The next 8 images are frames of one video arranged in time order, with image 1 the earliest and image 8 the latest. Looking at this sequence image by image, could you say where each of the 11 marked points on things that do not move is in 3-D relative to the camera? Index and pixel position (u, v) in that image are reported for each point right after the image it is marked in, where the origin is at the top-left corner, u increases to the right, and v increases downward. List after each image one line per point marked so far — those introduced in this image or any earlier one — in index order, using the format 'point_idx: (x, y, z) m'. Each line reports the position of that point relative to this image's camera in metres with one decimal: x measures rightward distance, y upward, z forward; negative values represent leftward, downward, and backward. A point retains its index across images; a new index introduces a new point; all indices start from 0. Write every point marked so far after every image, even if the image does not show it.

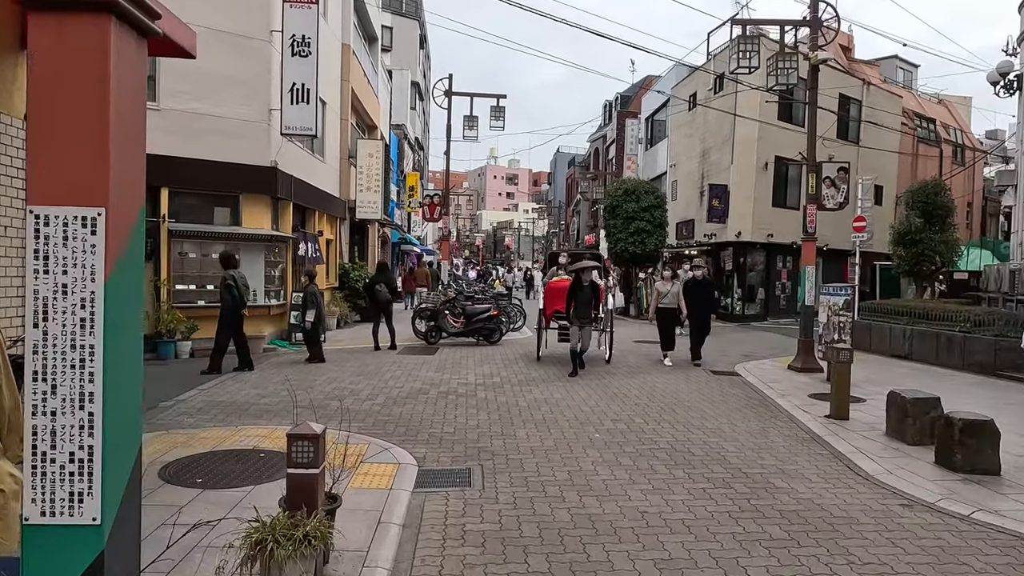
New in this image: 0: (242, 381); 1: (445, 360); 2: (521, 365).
0: (-3.8, -1.3, +9.2) m
1: (-1.1, -1.3, +11.7) m
2: (+0.2, -1.3, +11.0) m
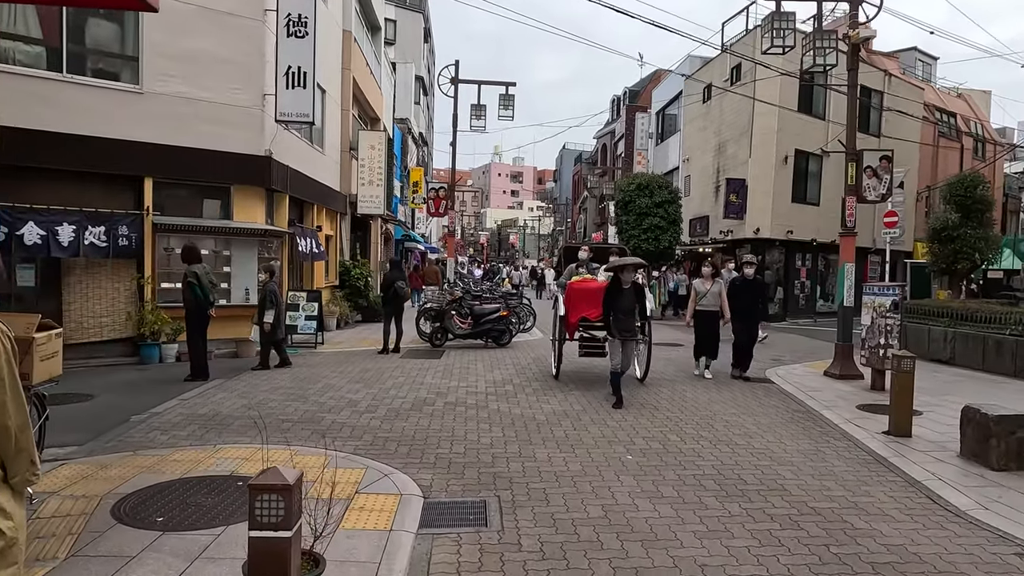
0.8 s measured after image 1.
0: (-3.6, -1.3, +8.4) m
1: (-0.9, -1.3, +10.8) m
2: (+0.4, -1.3, +10.1) m
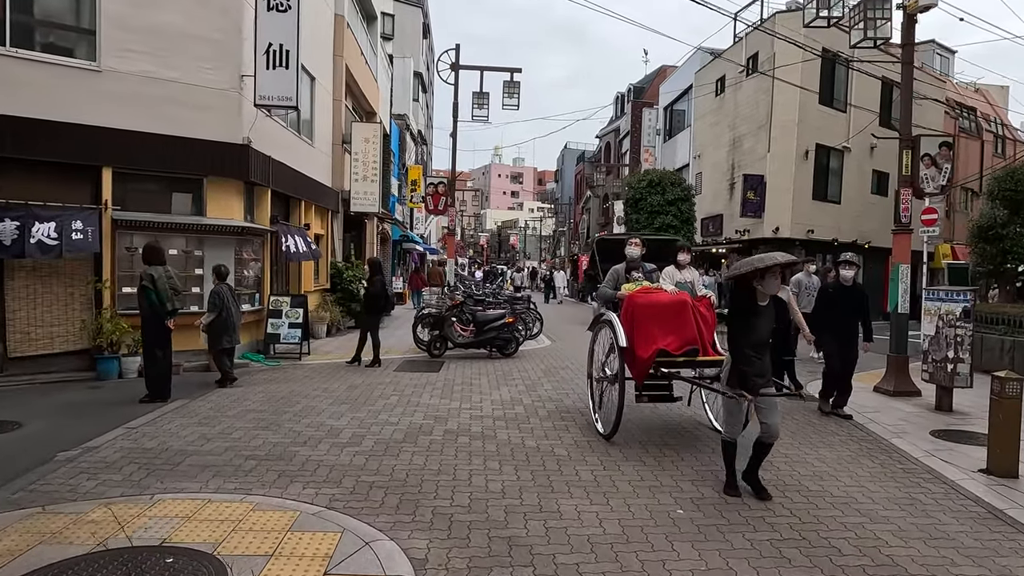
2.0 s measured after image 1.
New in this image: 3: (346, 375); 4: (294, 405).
0: (-3.5, -1.4, +7.1) m
1: (-0.8, -1.3, +9.5) m
2: (+0.5, -1.4, +8.9) m
3: (-2.5, -1.3, +9.8) m
4: (-2.5, -1.4, +7.6) m
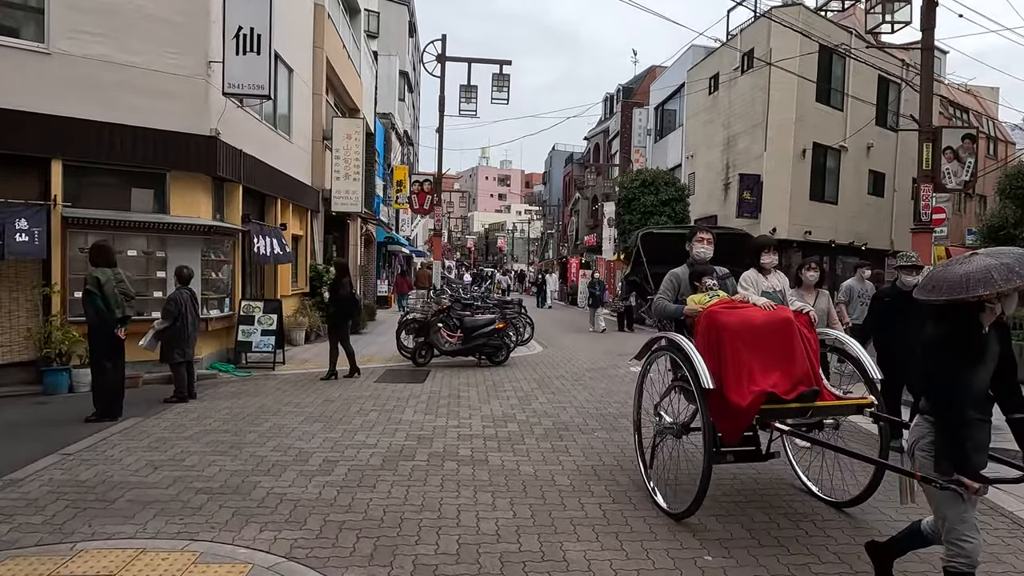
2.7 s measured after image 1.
0: (-3.5, -1.4, +6.2) m
1: (-0.9, -1.4, +8.7) m
2: (+0.4, -1.4, +8.1) m
3: (-2.6, -1.4, +9.0) m
4: (-2.6, -1.4, +6.8) m
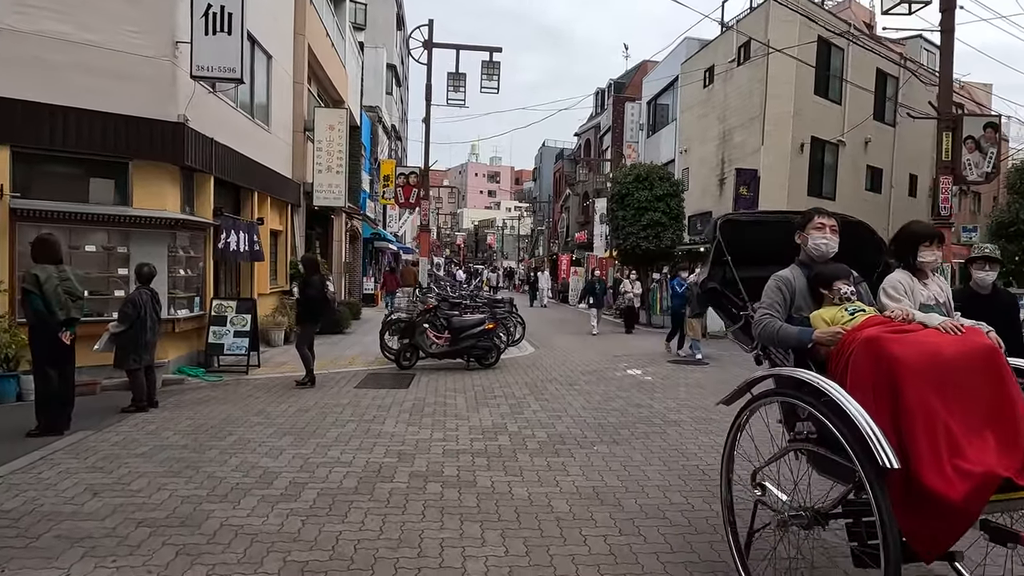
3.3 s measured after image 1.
0: (-3.6, -1.4, +5.6) m
1: (-1.0, -1.4, +8.1) m
2: (+0.3, -1.4, +7.5) m
3: (-2.7, -1.3, +8.3) m
4: (-2.7, -1.4, +6.2) m
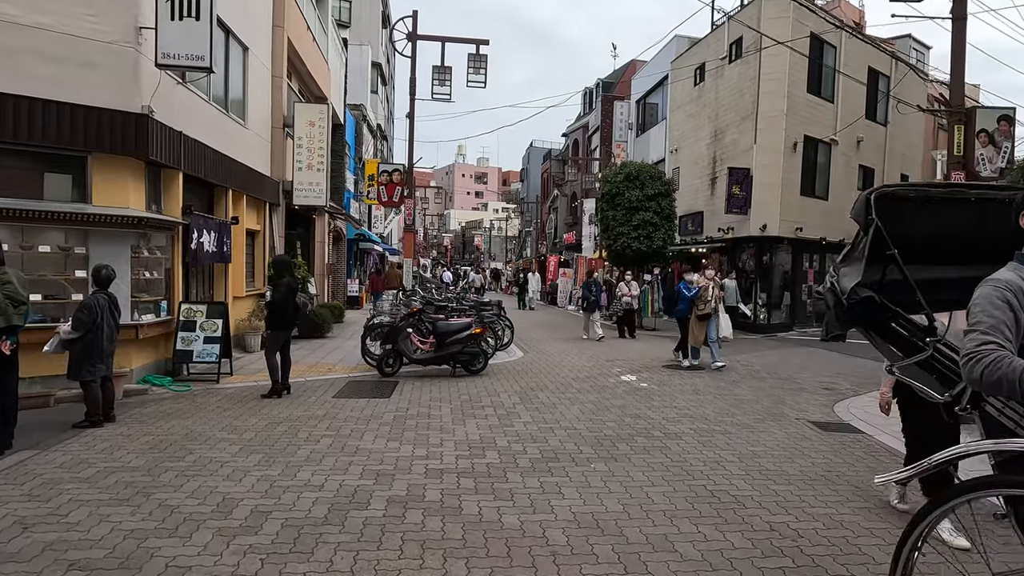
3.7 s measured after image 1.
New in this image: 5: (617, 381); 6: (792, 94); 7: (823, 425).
0: (-3.7, -1.4, +5.0) m
1: (-1.2, -1.4, +7.6) m
2: (+0.2, -1.4, +7.0) m
3: (-2.8, -1.4, +7.7) m
4: (-2.8, -1.4, +5.6) m
5: (+1.6, -1.4, +9.8) m
6: (+8.0, +5.5, +18.8) m
7: (+3.5, -1.5, +7.4) m
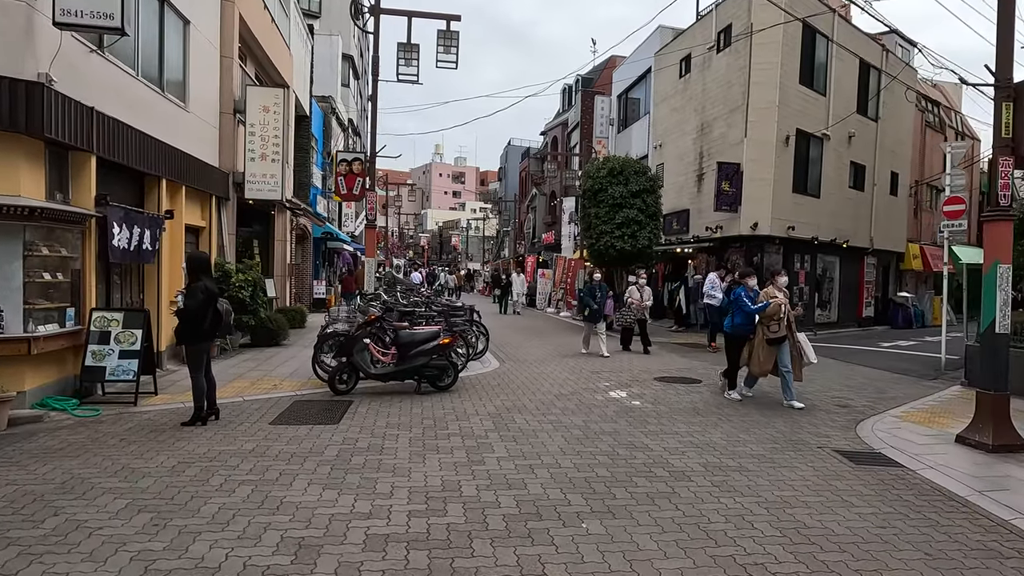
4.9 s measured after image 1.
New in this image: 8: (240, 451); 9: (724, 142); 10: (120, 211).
0: (-3.9, -1.5, +3.5) m
1: (-1.4, -1.5, +6.2) m
2: (-0.1, -1.5, +5.7) m
3: (-3.1, -1.4, +6.3) m
4: (-3.0, -1.5, +4.2) m
5: (+1.2, -1.4, +8.5) m
6: (+7.3, +5.5, +17.8) m
7: (+3.2, -1.6, +6.3) m
8: (-2.4, -1.4, +5.9) m
9: (+6.1, +4.2, +18.9) m
10: (-5.2, +1.0, +8.7) m
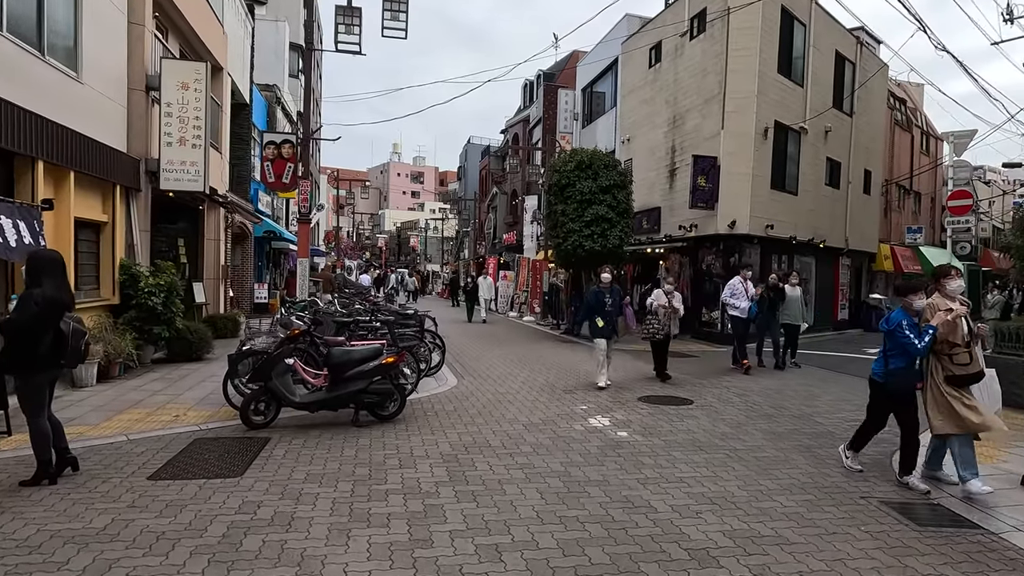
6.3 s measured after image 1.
0: (-4.0, -1.6, +1.7) m
1: (-1.7, -1.5, +4.5) m
2: (-0.3, -1.6, +4.1) m
3: (-3.4, -1.5, +4.5) m
4: (-3.2, -1.5, +2.4) m
5: (+0.8, -1.5, +7.0) m
6: (+6.3, +5.4, +16.6) m
7: (+2.9, -1.7, +4.9) m
8: (-2.7, -1.5, +4.2) m
9: (+5.0, +4.1, +17.7) m
10: (-5.7, +0.9, +6.8) m
